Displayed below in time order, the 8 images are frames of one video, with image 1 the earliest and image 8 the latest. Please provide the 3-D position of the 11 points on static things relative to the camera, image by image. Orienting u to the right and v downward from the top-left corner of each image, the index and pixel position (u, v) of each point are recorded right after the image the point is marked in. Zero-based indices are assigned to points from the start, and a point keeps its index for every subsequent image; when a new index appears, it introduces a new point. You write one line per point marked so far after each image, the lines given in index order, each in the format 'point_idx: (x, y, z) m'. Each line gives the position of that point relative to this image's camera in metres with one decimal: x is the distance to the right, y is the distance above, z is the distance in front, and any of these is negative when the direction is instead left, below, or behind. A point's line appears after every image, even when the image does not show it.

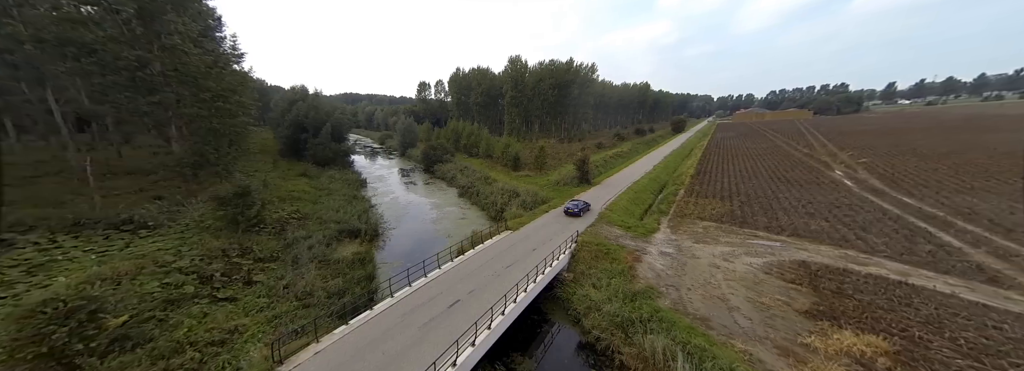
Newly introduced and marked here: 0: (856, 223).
0: (+19.6, -2.2, +15.6) m
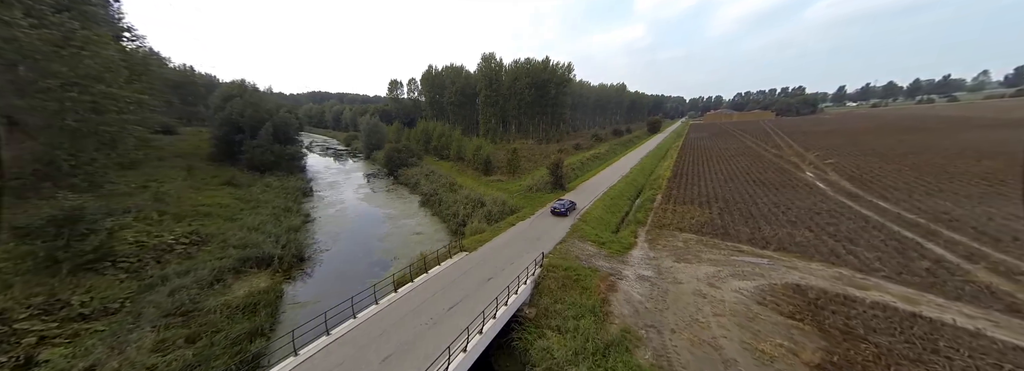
0: (+17.5, -2.6, +14.5) m
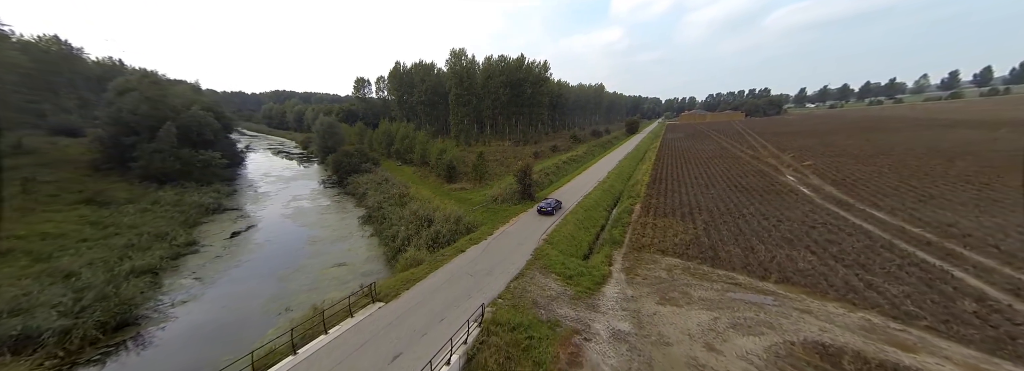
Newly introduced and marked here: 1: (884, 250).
0: (+15.0, -3.2, +12.2) m
1: (+16.8, -3.0, +12.3) m
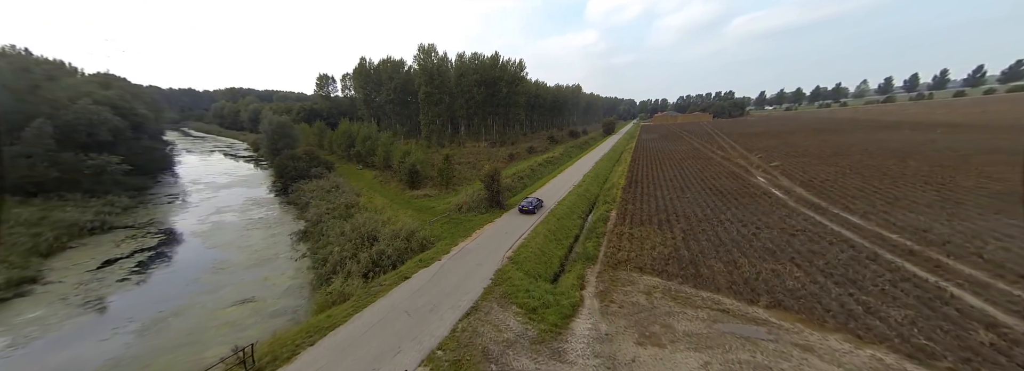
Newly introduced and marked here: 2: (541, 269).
0: (+13.2, -3.5, +11.2) m
1: (+15.0, -3.2, +11.4) m
2: (+1.4, -3.8, +12.9) m
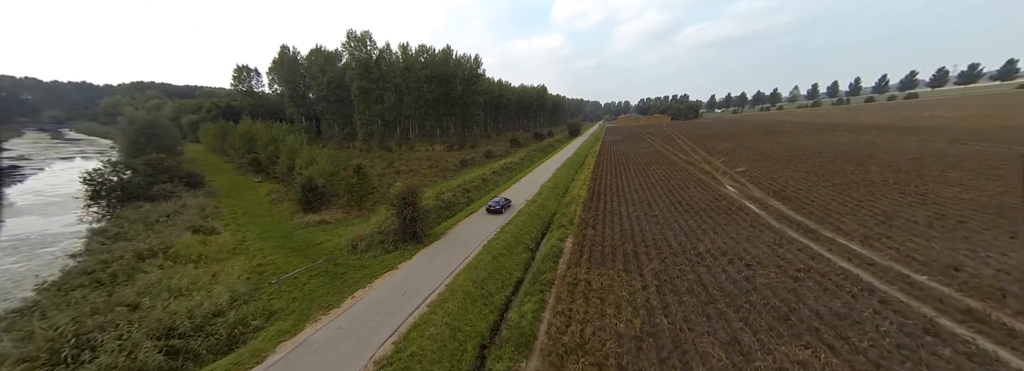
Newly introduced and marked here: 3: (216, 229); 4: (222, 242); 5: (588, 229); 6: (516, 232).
0: (+9.8, -4.5, +7.0) m
1: (+11.6, -4.3, +7.4) m
2: (-2.1, -5.2, +7.3) m
3: (-16.9, -2.5, +15.3) m
4: (-14.6, -2.9, +13.6) m
5: (+5.1, -2.6, +18.6) m
6: (+0.2, -2.8, +18.1) m
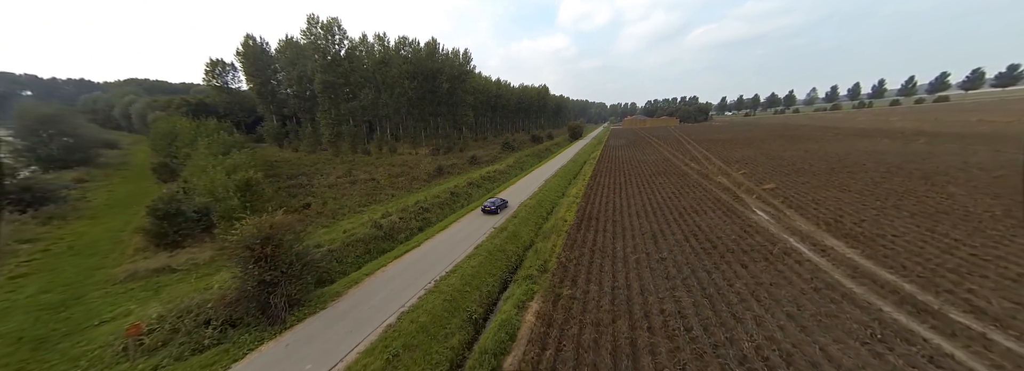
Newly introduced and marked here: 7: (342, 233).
0: (+6.9, -6.1, +0.8) m
1: (+8.6, -5.9, +1.2) m
2: (-5.0, -6.6, +1.3) m
3: (-19.7, -3.8, +9.4) m
4: (-17.4, -4.2, +7.7) m
5: (+2.4, -4.1, +12.4) m
6: (-2.5, -4.3, +12.0) m
7: (-10.7, -2.9, +17.3) m
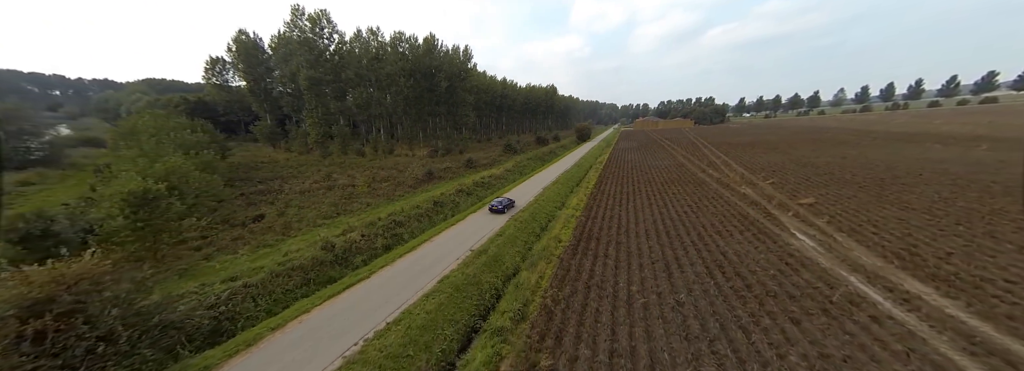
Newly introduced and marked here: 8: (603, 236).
0: (+5.1, -7.0, -3.0) m
1: (+6.9, -6.8, -2.7) m
2: (-6.8, -7.3, -2.1) m
3: (-21.1, -4.3, +6.5) m
4: (-19.0, -4.7, +4.8) m
5: (+1.0, -5.0, +8.8) m
6: (-3.9, -5.1, +8.5) m
7: (-11.9, -3.6, +14.2) m
8: (+6.7, -2.8, +19.0) m
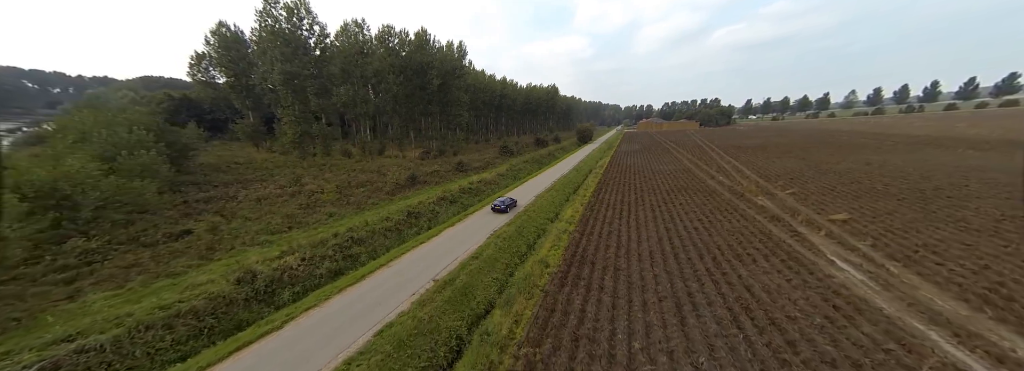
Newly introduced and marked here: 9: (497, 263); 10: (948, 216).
0: (+3.6, -7.7, -6.4) m
1: (+5.4, -7.5, -6.0) m
2: (-8.3, -7.9, -5.4) m
3: (-22.5, -4.8, +3.3) m
4: (-20.4, -5.3, +1.6) m
5: (-0.4, -5.7, +5.5) m
6: (-5.3, -5.8, +5.2) m
7: (-13.2, -4.2, +10.9) m
8: (+5.4, -3.6, +15.6) m
9: (-0.6, -3.9, +15.7) m
10: (+30.3, -2.0, +19.0) m
